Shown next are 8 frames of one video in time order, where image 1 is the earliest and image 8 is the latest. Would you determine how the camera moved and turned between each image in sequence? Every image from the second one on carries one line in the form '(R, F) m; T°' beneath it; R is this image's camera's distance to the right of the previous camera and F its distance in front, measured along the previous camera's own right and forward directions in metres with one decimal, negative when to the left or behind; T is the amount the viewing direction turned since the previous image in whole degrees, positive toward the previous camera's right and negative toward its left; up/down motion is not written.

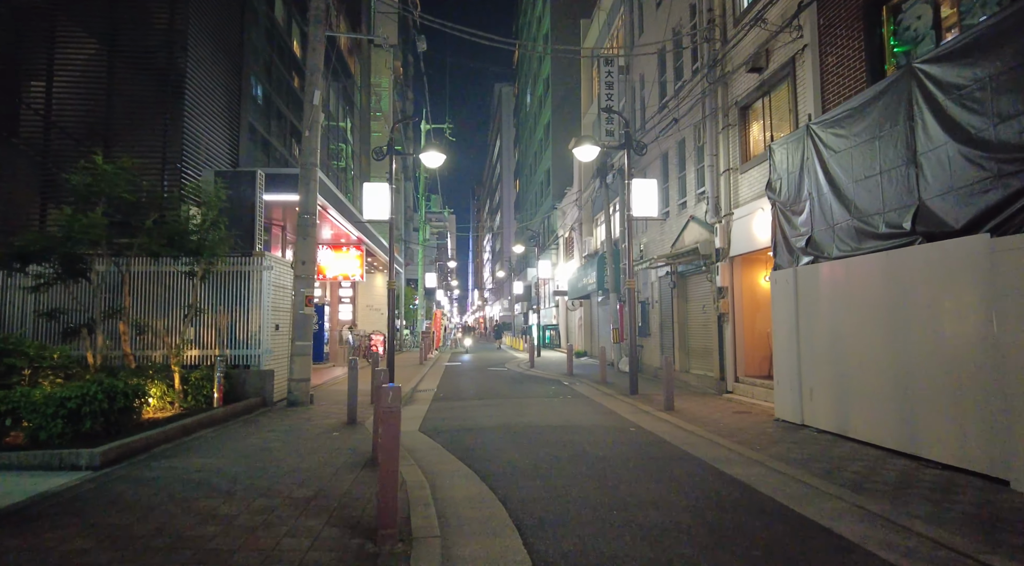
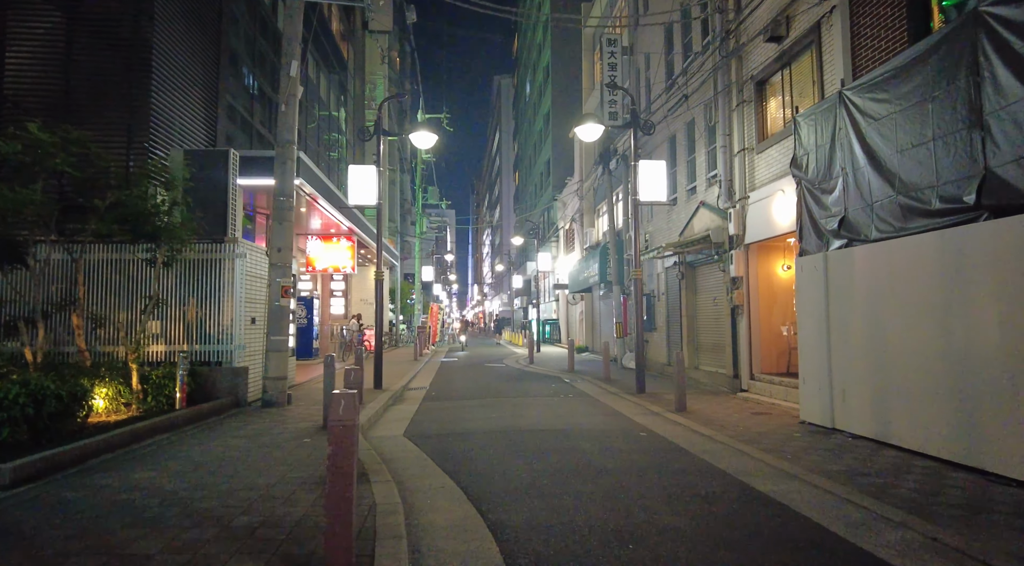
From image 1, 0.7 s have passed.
(+0.1, +1.2) m; 0°
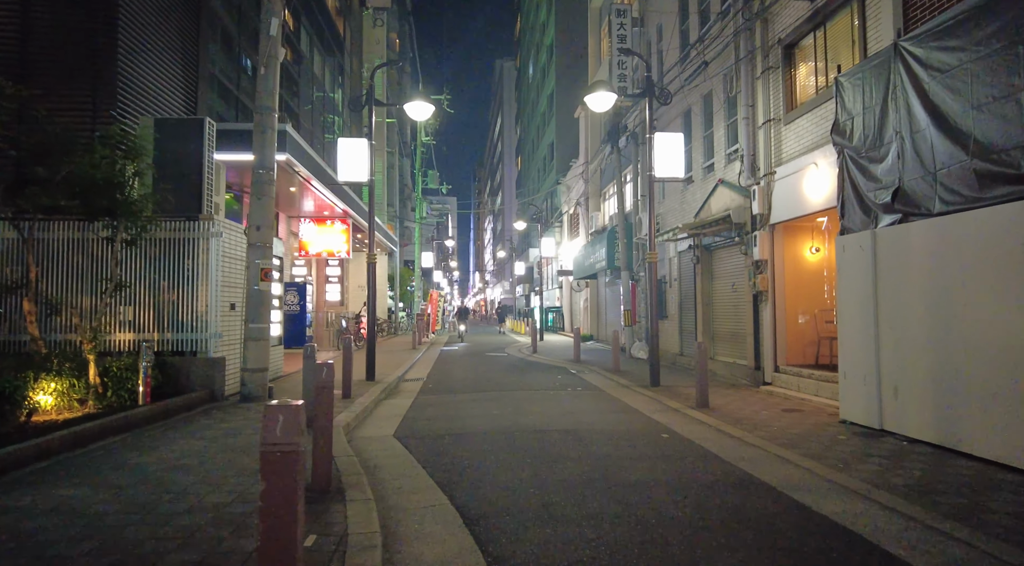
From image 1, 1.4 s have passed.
(0.0, +1.2) m; 0°
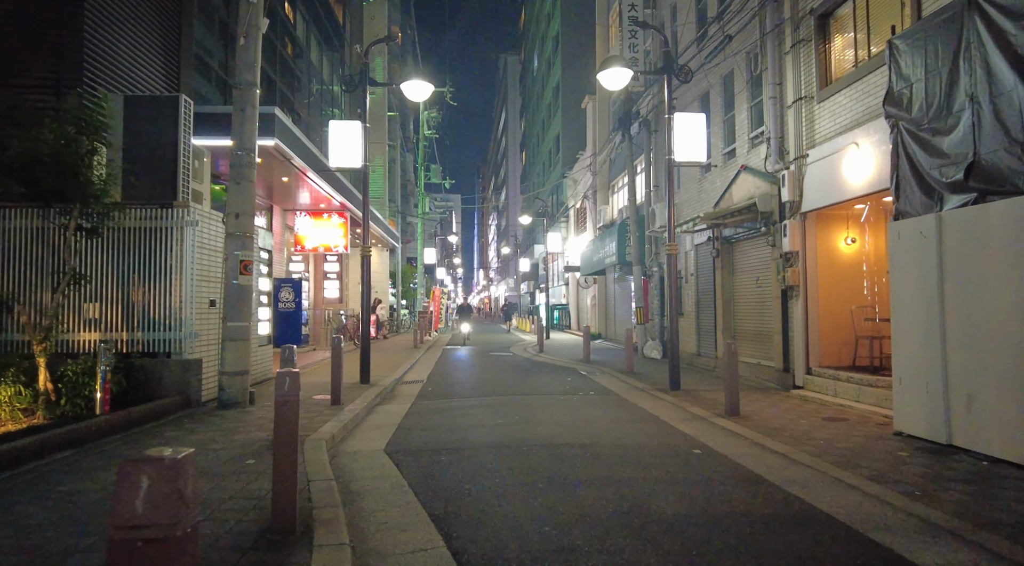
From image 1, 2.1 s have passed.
(0.0, +1.1) m; 0°
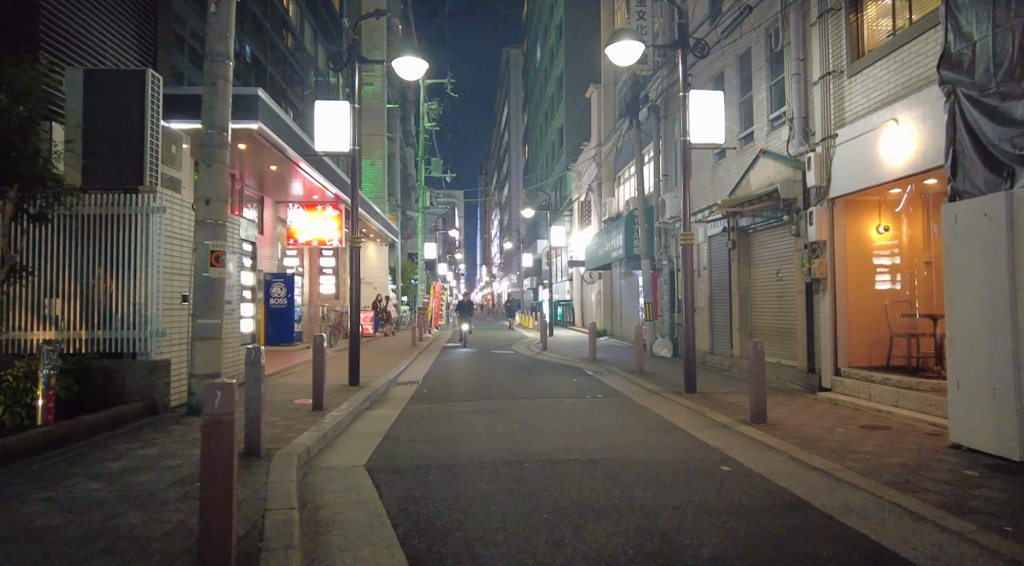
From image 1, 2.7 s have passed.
(0.0, +1.0) m; 0°
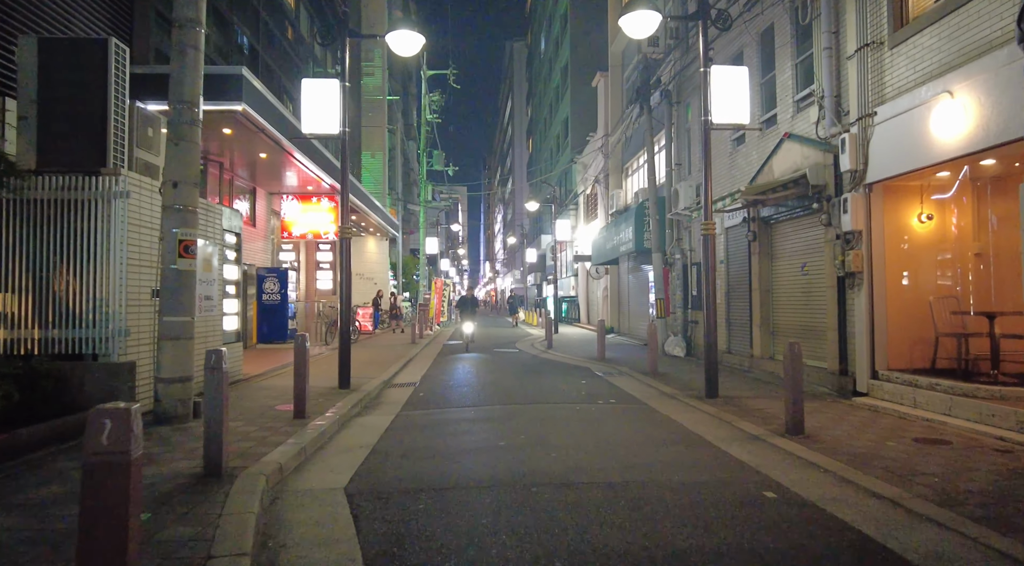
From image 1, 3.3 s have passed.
(0.0, +1.0) m; 0°
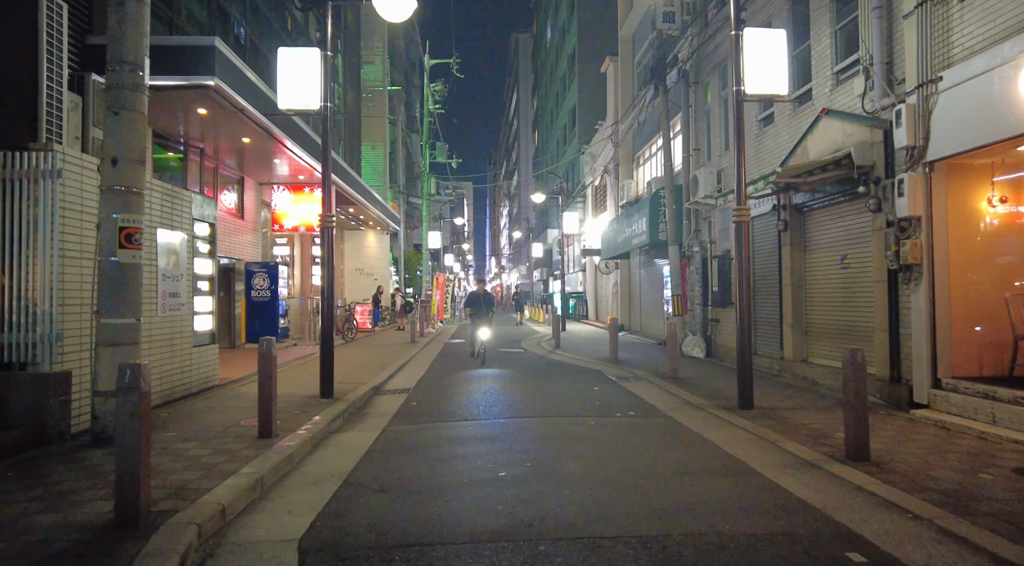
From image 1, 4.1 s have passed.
(0.0, +1.3) m; 0°
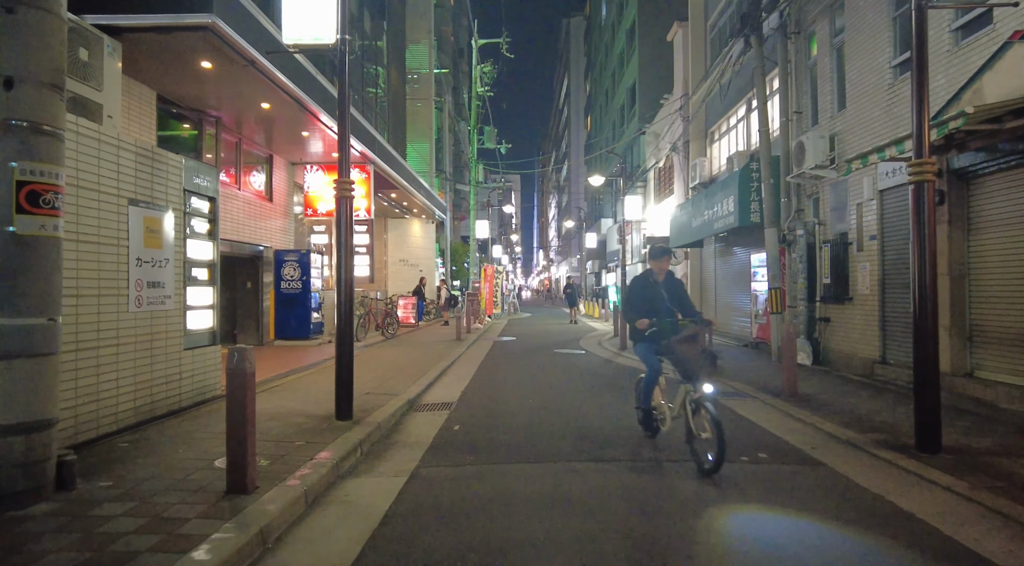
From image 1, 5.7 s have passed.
(-0.3, +2.5) m; -4°
